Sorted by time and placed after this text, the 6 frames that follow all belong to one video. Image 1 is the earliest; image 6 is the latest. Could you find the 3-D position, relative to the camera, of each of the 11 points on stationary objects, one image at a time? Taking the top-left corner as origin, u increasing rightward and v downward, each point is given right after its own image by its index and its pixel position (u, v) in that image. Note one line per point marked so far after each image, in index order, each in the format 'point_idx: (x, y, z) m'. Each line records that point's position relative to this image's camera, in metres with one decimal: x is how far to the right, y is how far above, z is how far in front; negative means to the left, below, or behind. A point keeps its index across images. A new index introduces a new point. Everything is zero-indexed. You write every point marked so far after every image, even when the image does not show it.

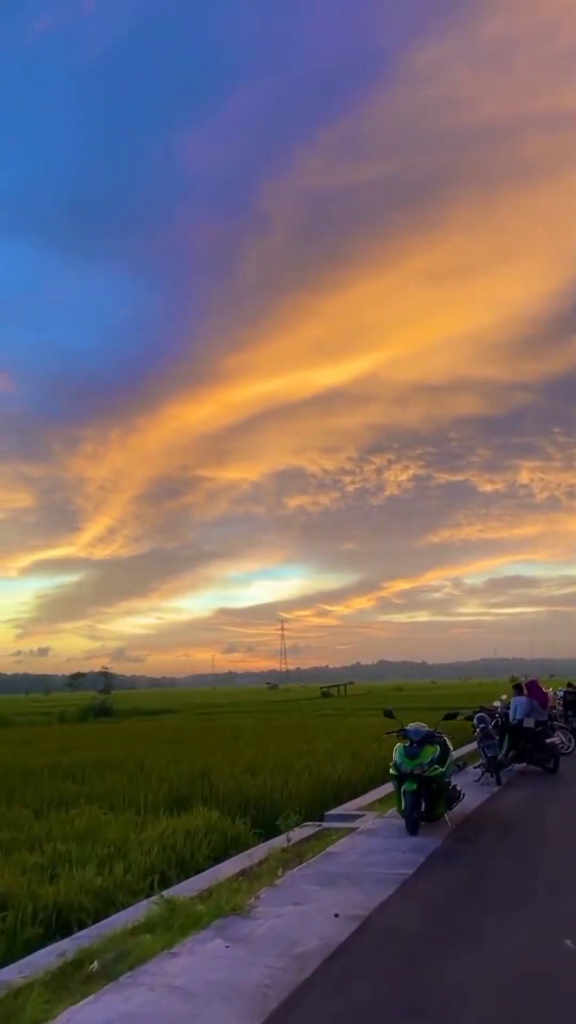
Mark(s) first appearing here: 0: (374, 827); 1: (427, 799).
0: (+0.9, -3.2, +10.4) m
1: (+1.4, -2.9, +10.1) m
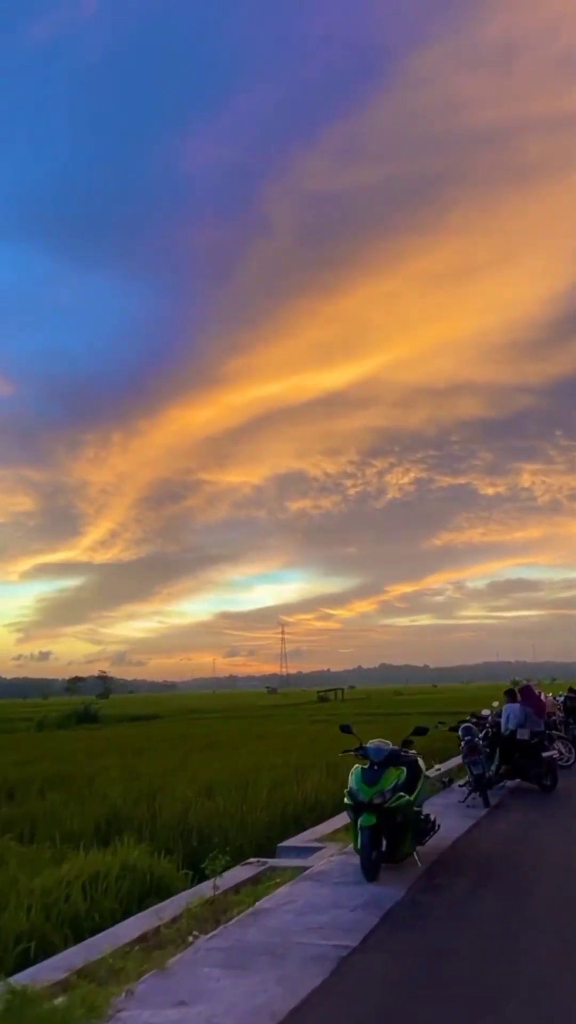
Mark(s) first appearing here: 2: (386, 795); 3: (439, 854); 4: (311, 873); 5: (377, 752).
0: (+0.3, -3.0, +8.4) m
1: (+0.8, -2.6, +8.1) m
2: (+0.8, -2.2, +7.9) m
3: (+1.4, -3.1, +9.3) m
4: (+0.2, -3.0, +8.4) m
5: (+0.7, -2.0, +8.4) m
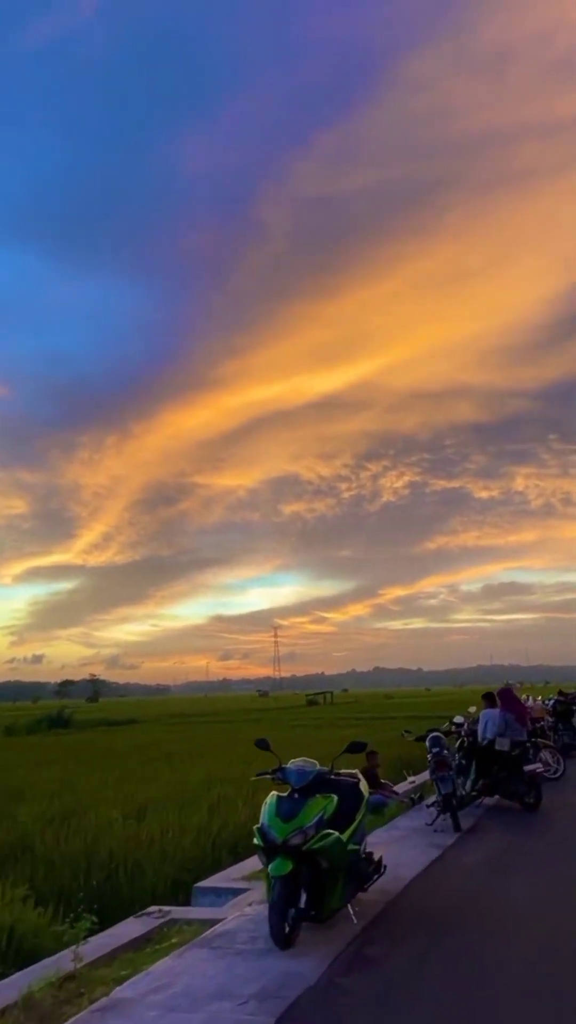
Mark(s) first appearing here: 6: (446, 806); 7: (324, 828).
0: (-0.3, -2.7, +6.5) m
1: (+0.1, -2.3, +6.2) m
2: (+0.1, -1.9, +6.0) m
3: (+0.7, -2.8, +7.3) m
4: (-0.5, -2.7, +6.5) m
5: (+0.1, -1.7, +6.5) m
6: (+1.7, -3.2, +11.0) m
7: (+0.2, -1.9, +6.1) m
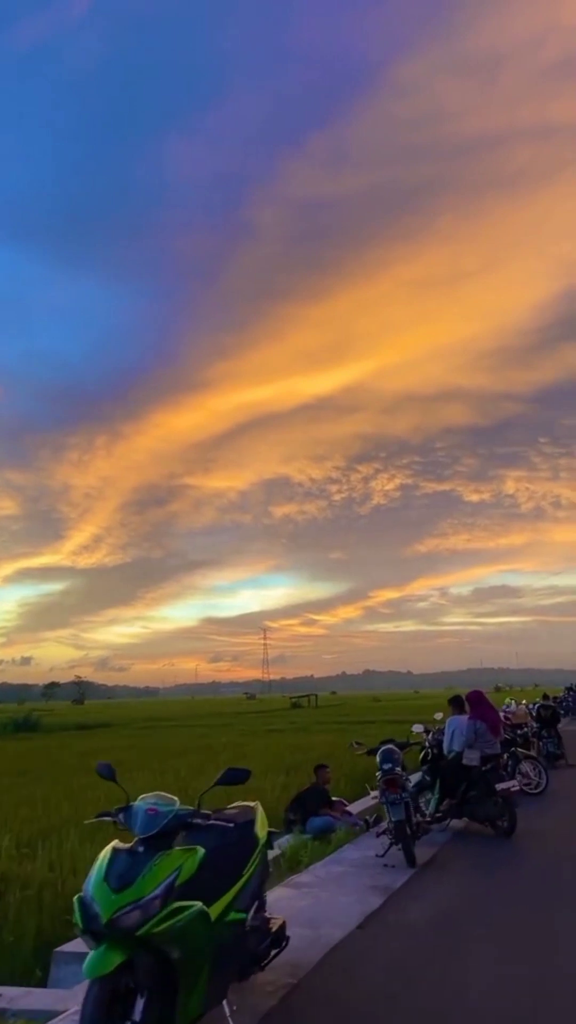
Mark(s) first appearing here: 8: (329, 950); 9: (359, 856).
0: (-1.0, -2.3, +4.5) m
1: (-0.5, -2.0, +4.2) m
2: (-0.6, -1.6, +4.0) m
3: (0.0, -2.5, +5.4) m
4: (-1.2, -2.4, +4.5) m
5: (-0.6, -1.4, +4.5) m
6: (+1.0, -2.9, +9.1) m
7: (-0.5, -1.6, +4.2) m
8: (+0.2, -2.6, +6.0) m
9: (+0.6, -3.2, +9.3) m
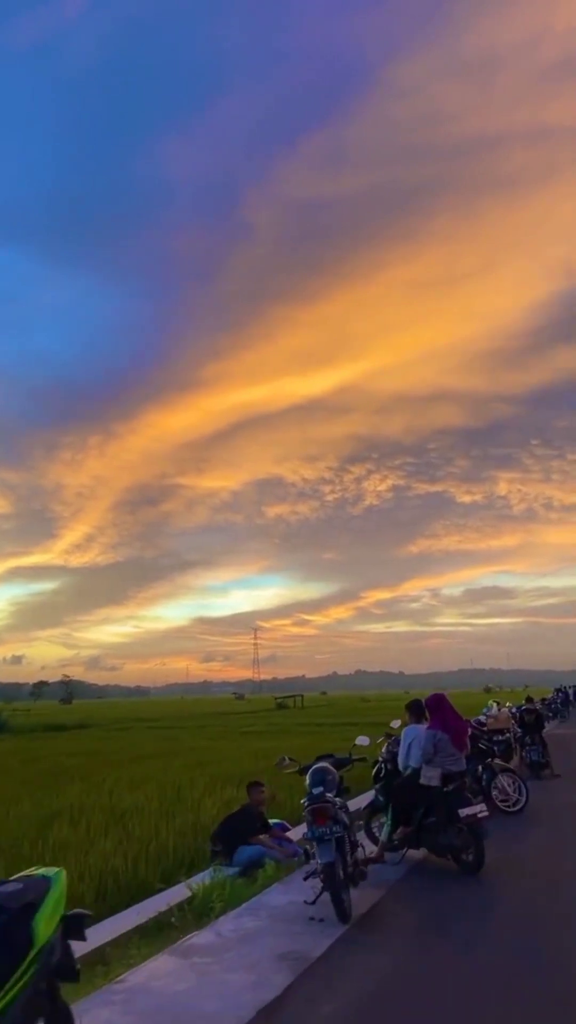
0: (-1.7, -2.0, +2.6) m
1: (-1.2, -1.7, +2.3) m
2: (-1.2, -1.3, +2.1) m
3: (-0.6, -2.2, +3.4) m
4: (-1.8, -2.0, +2.5) m
5: (-1.2, -1.0, +2.6) m
6: (+0.3, -2.6, +7.2) m
7: (-1.1, -1.3, +2.2) m
8: (-0.4, -2.3, +4.1) m
9: (-0.1, -2.9, +7.4) m
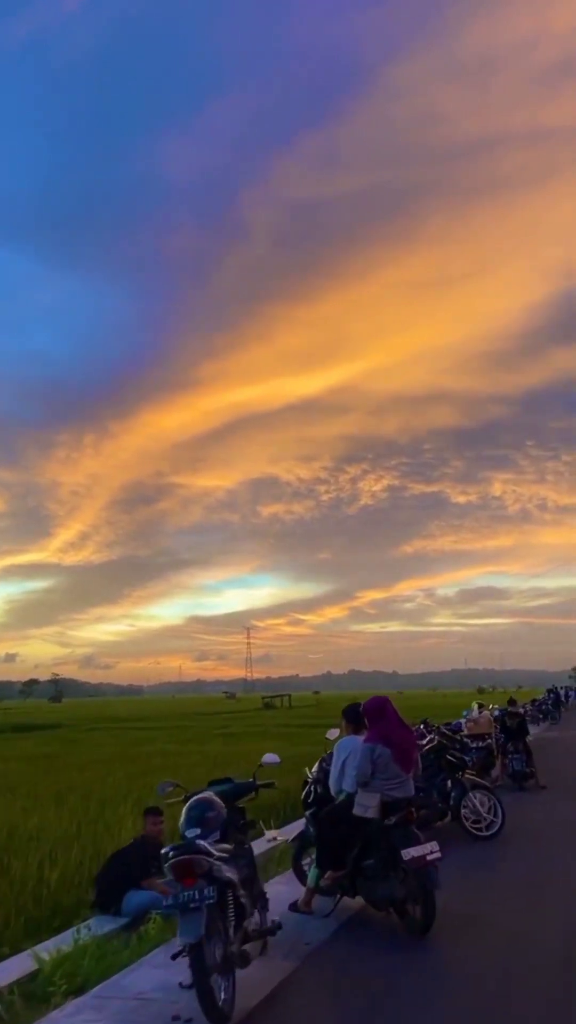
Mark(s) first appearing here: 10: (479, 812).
0: (-2.4, -1.7, +0.5) m
1: (-1.9, -1.3, +0.2) m
2: (-1.9, -0.9, 0.0) m
3: (-1.3, -1.8, +1.4) m
4: (-2.5, -1.7, +0.5) m
5: (-1.9, -0.7, +0.5) m
6: (-0.4, -2.2, +5.1) m
7: (-1.8, -0.9, +0.2) m
8: (-1.1, -1.9, +2.0) m
9: (-0.8, -2.5, +5.3) m
10: (+2.1, -3.3, +11.1) m
